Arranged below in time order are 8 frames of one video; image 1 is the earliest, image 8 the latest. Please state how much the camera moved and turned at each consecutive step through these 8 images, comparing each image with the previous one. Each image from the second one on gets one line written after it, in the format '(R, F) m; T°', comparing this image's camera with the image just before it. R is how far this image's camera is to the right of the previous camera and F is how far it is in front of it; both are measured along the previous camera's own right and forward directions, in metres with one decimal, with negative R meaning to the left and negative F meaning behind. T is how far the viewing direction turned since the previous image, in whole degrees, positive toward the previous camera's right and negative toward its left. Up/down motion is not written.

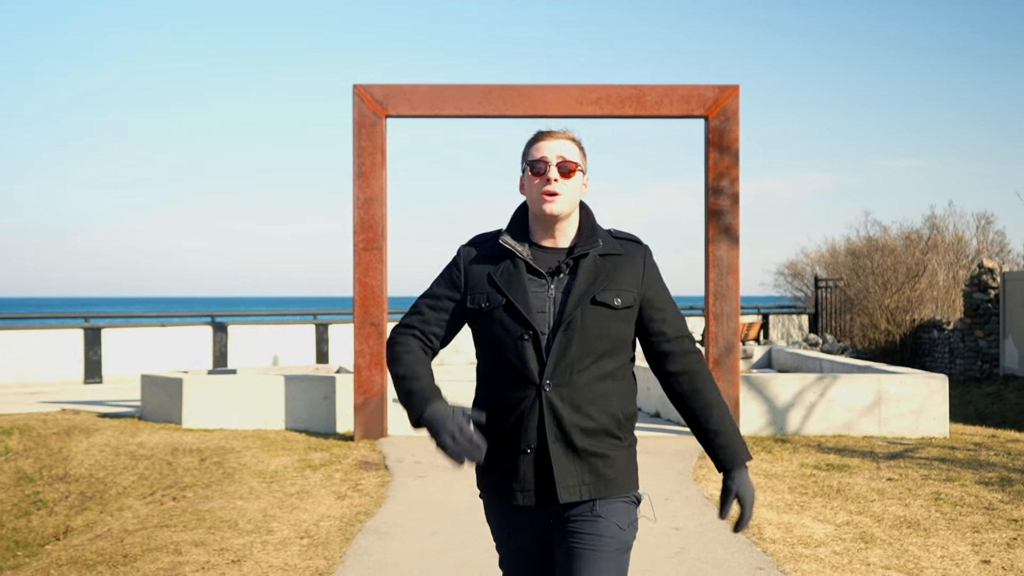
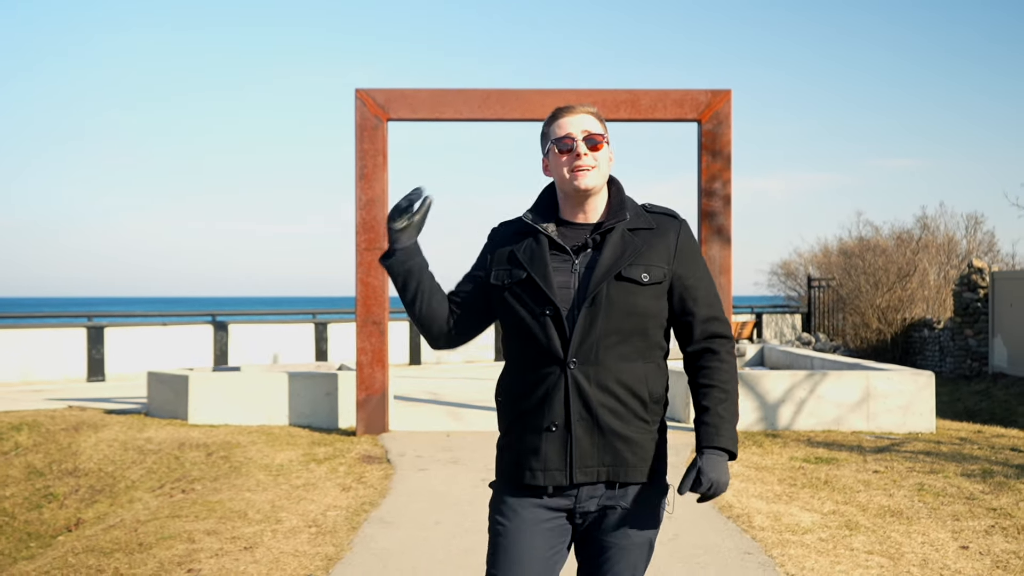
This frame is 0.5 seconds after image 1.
(0.0, -0.3) m; 0°
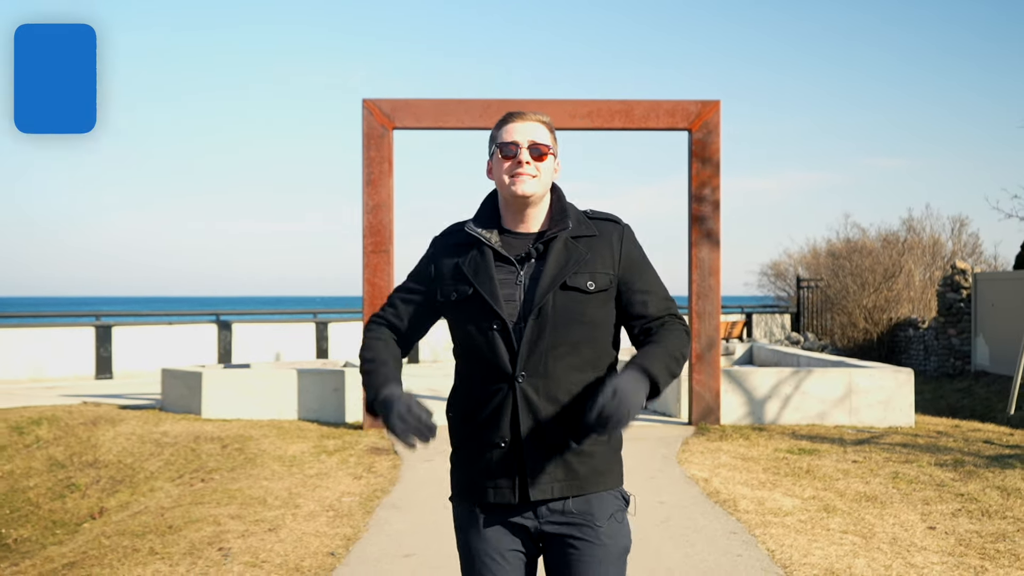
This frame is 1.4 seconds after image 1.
(-0.1, -0.5) m; 0°
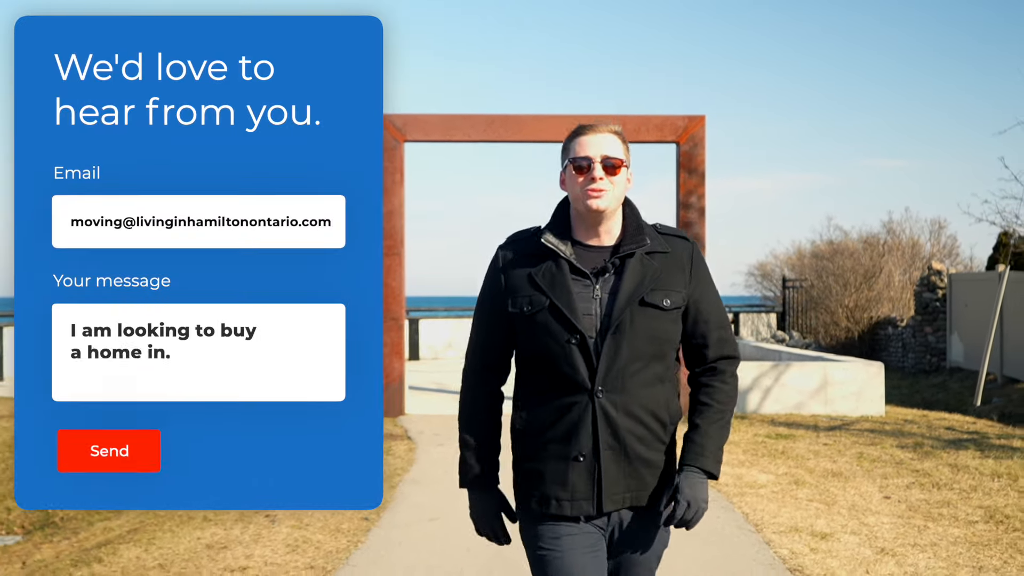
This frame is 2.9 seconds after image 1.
(-0.1, -0.9) m; +1°
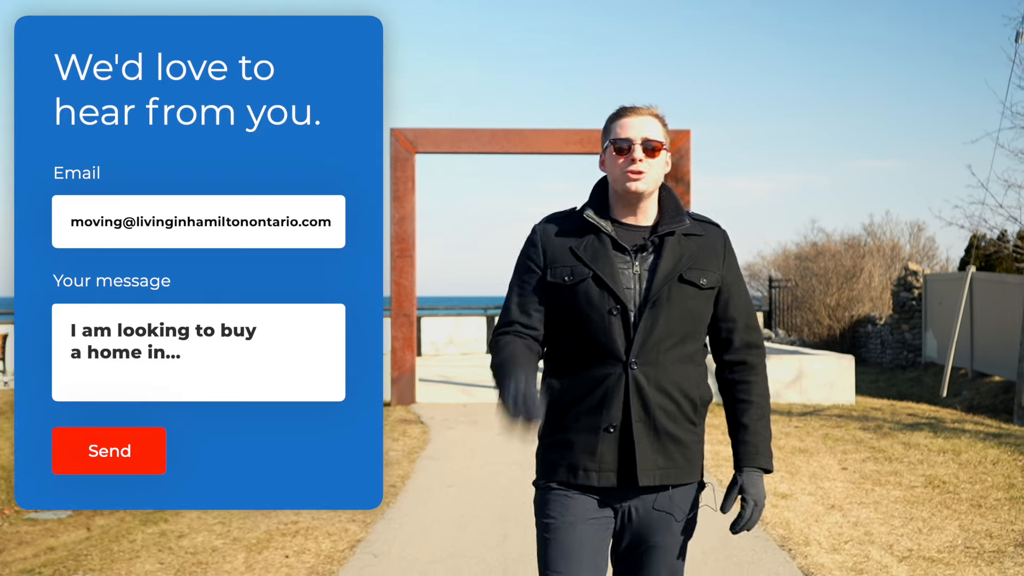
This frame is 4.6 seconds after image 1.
(-0.1, -1.1) m; 0°
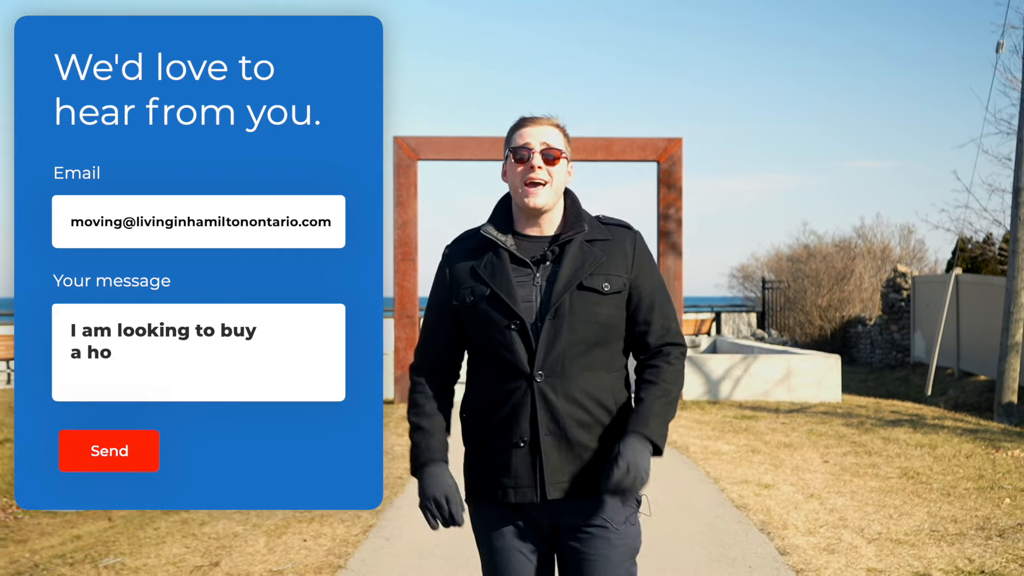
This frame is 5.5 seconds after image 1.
(0.0, -0.5) m; 0°
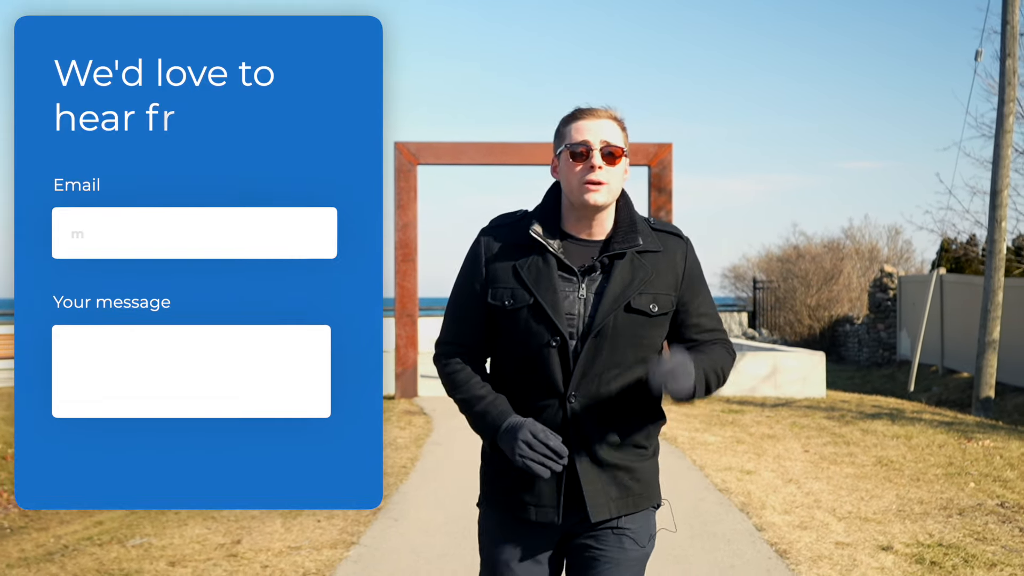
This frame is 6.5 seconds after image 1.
(0.0, -0.5) m; 0°
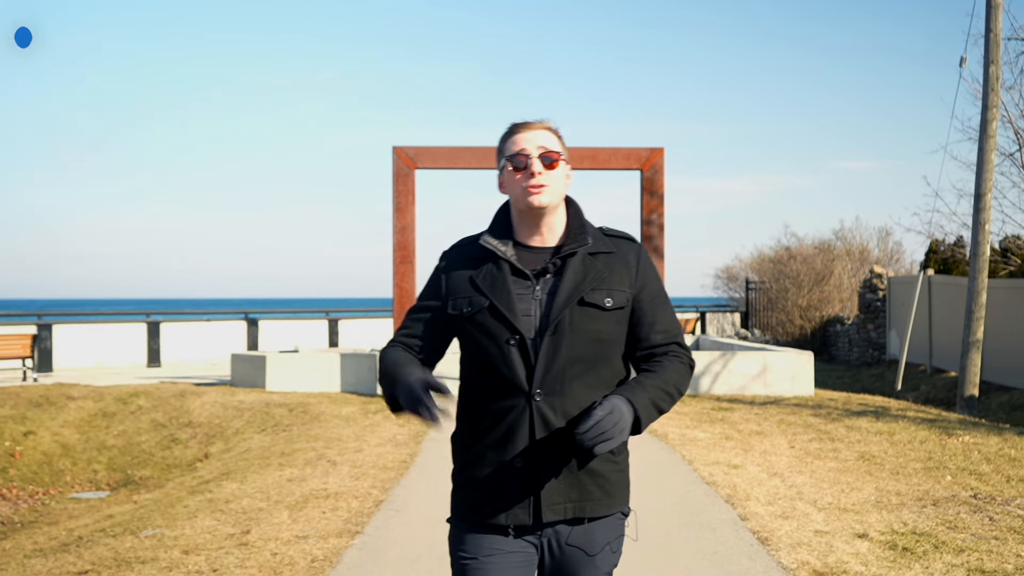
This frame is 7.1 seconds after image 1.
(0.0, -0.3) m; 0°
